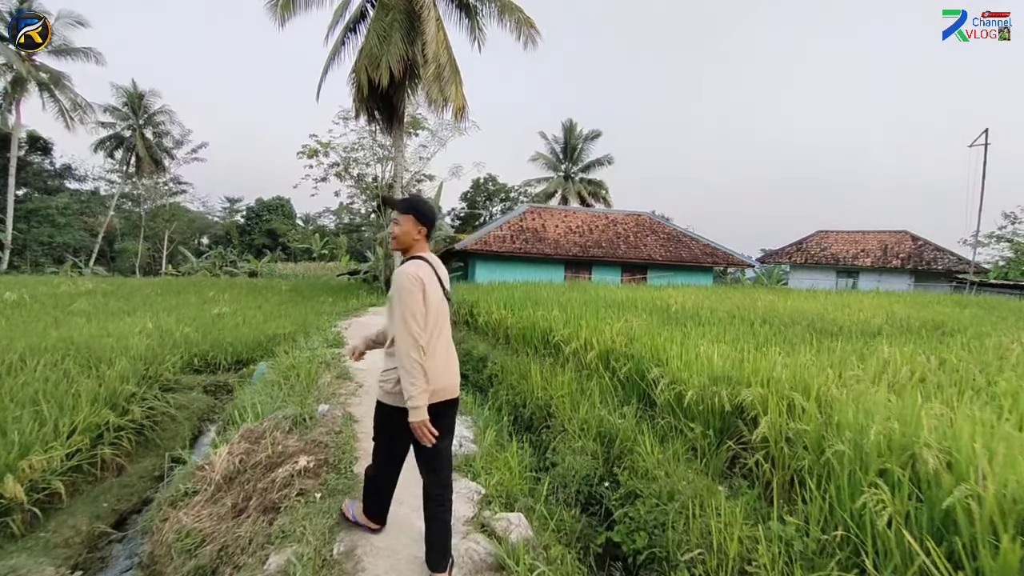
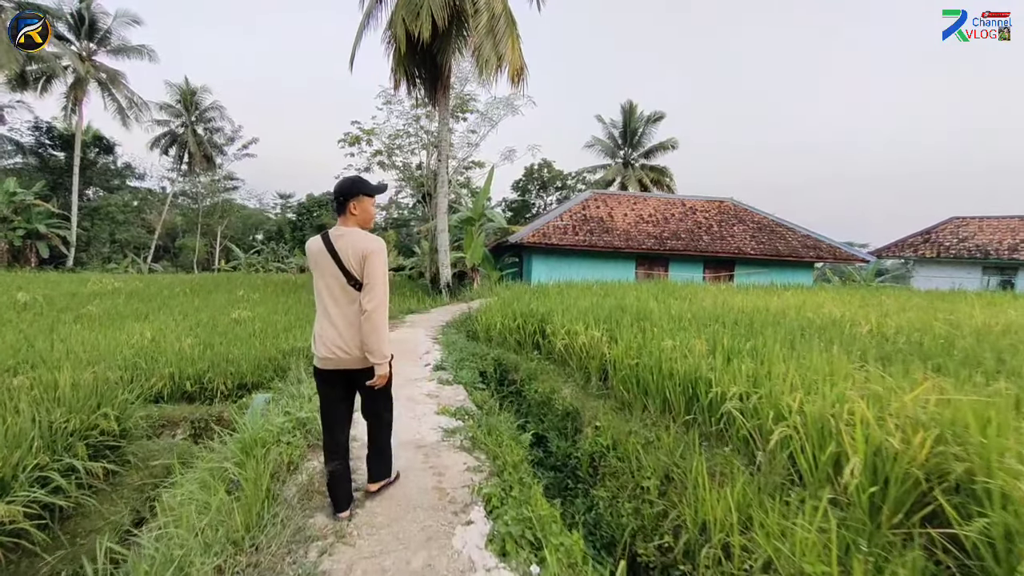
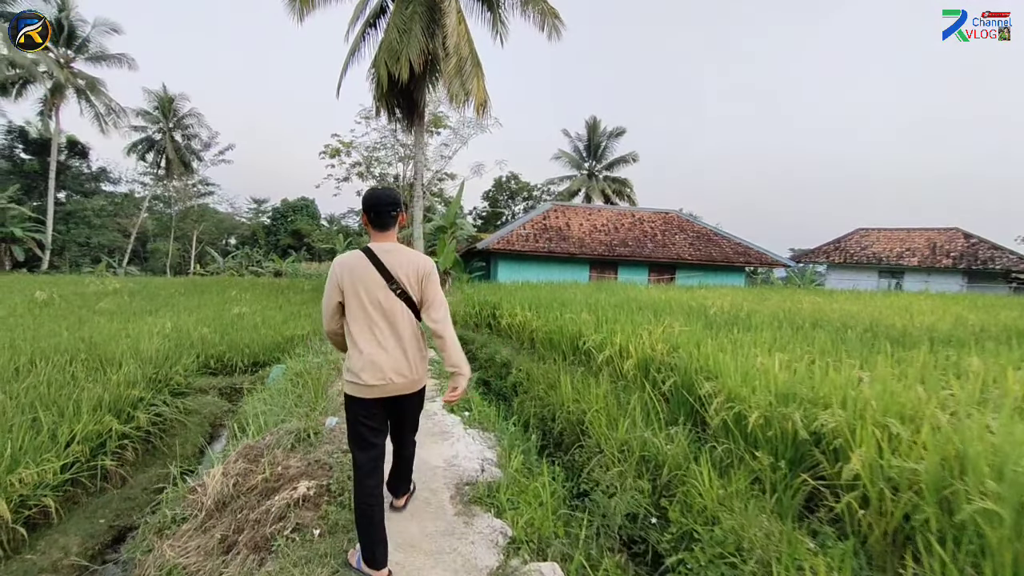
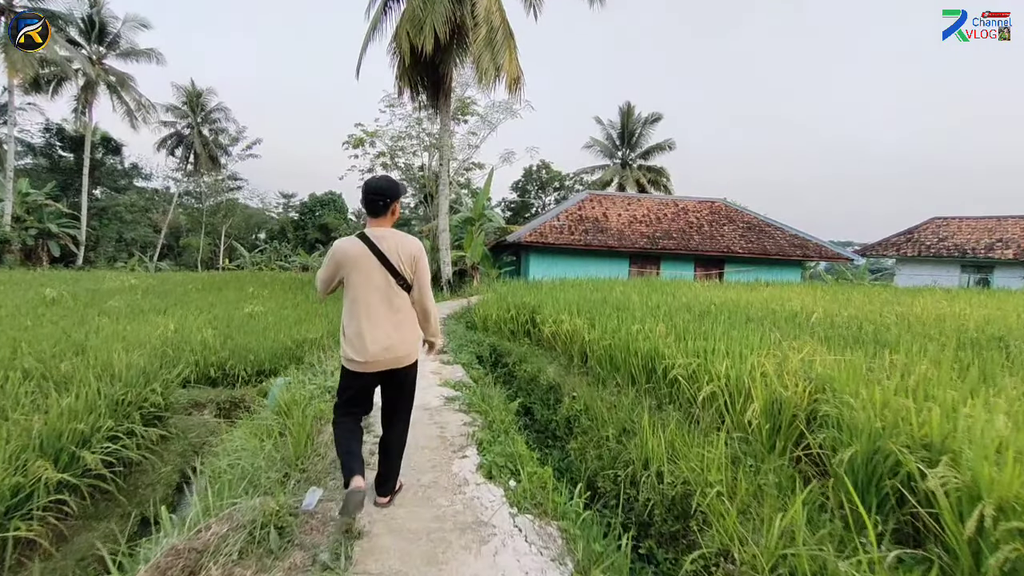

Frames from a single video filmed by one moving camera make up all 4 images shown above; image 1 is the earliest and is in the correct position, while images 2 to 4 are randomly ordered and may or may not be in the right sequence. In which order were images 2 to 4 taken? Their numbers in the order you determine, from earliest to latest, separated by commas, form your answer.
3, 4, 2
